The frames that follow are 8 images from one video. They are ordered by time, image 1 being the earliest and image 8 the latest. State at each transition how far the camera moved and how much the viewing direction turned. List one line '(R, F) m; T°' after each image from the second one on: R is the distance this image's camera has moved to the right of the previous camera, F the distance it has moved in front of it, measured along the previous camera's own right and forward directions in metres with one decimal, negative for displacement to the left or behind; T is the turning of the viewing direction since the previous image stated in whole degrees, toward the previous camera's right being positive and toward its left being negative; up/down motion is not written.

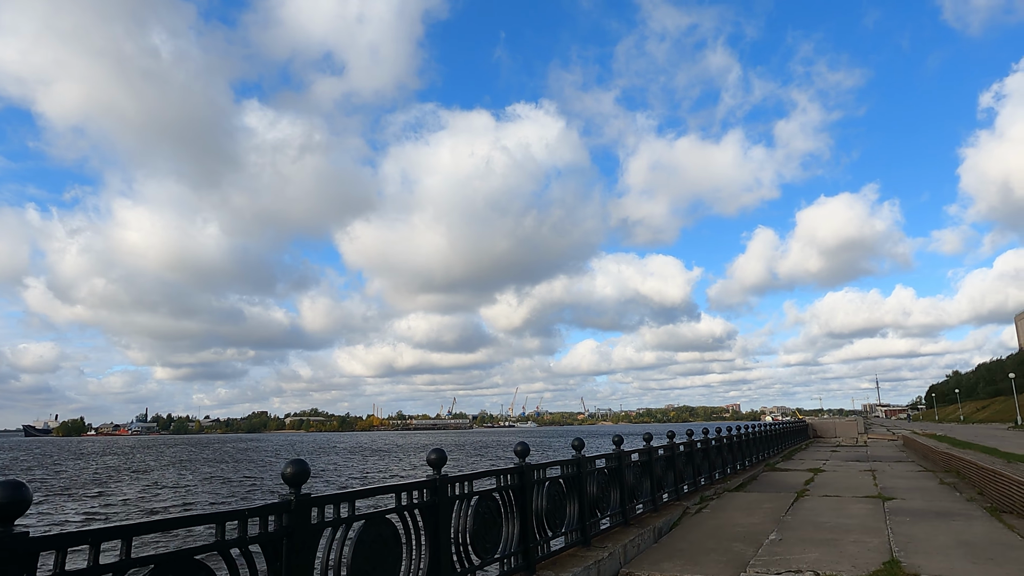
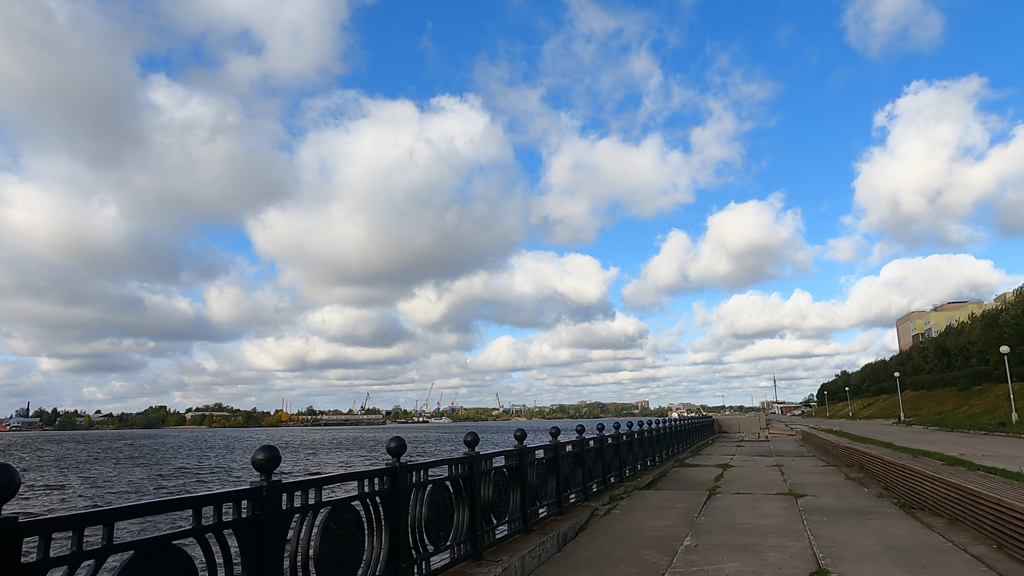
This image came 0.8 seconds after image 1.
(+0.3, +1.0) m; +7°
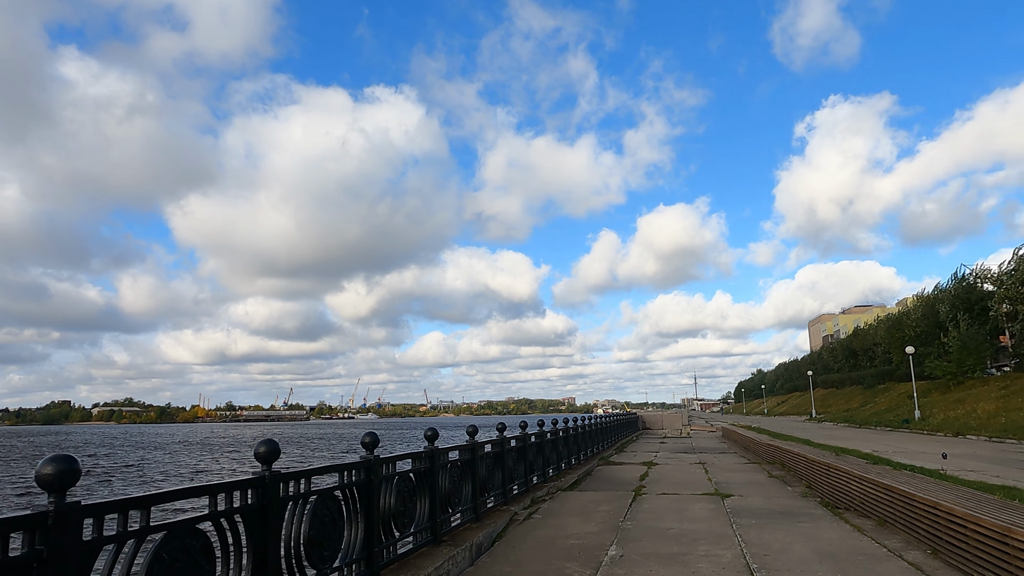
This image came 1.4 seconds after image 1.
(+0.2, +0.7) m; +6°
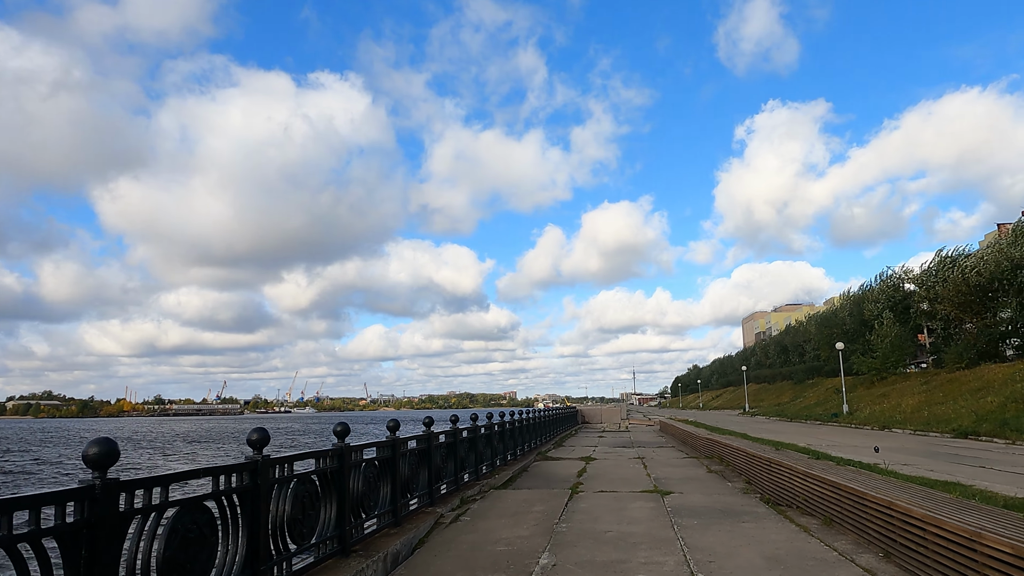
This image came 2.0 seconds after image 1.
(+0.2, +0.6) m; +5°
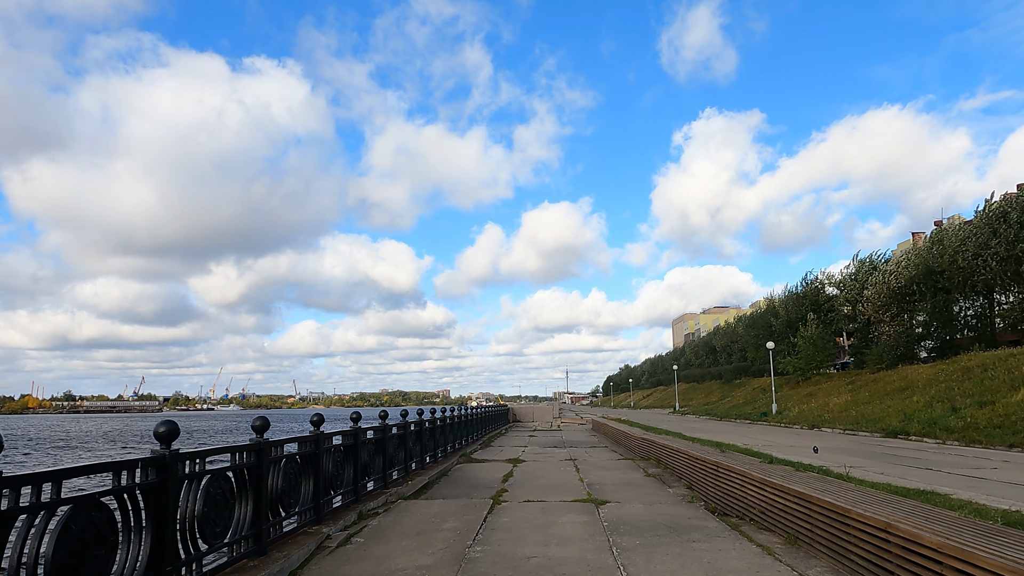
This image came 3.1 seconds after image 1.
(+0.2, +1.3) m; +5°
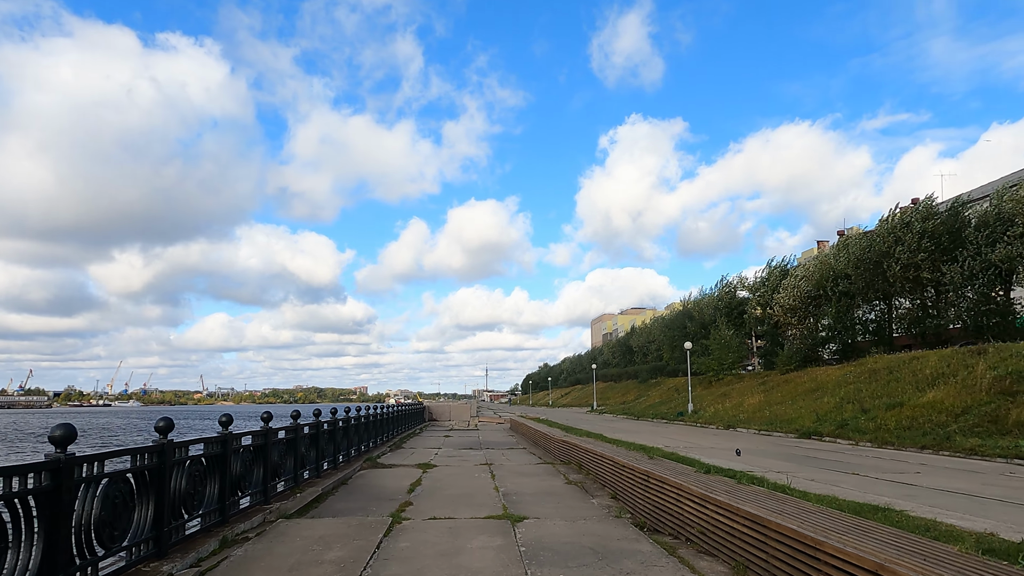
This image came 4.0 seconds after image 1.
(+0.1, +1.0) m; +7°
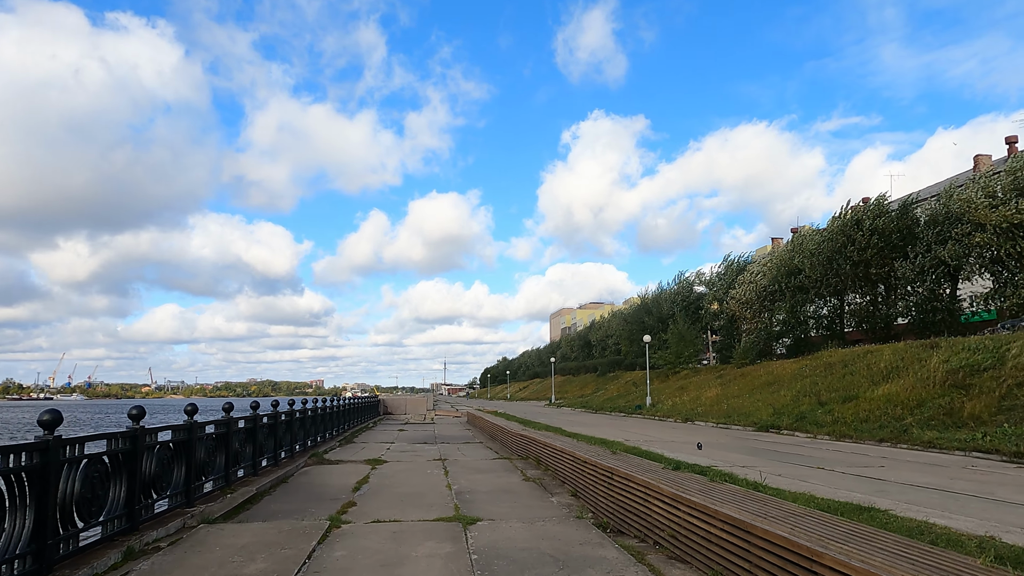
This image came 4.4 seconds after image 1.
(+0.1, +0.6) m; +3°
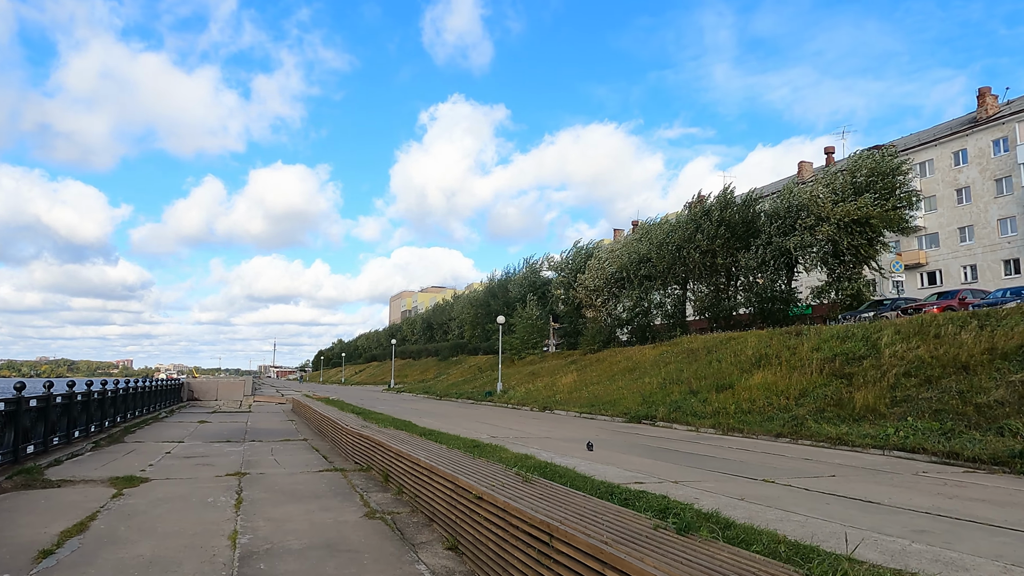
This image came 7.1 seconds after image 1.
(0.0, +3.4) m; +13°
